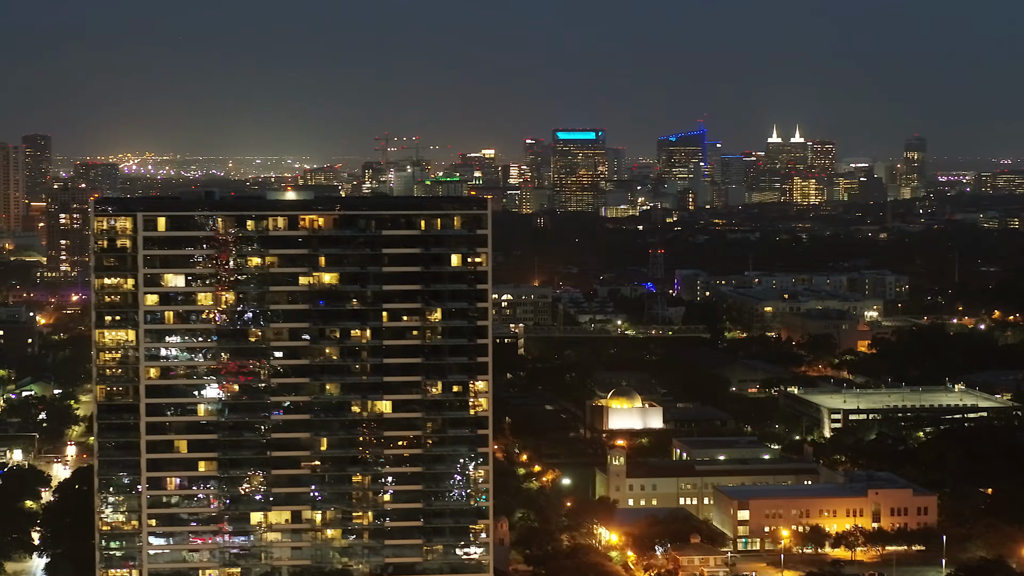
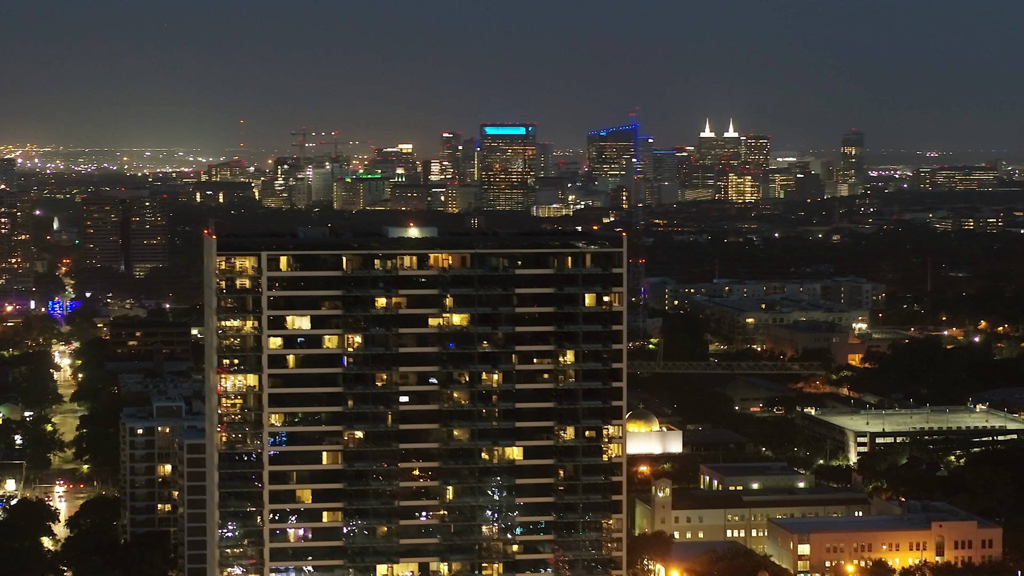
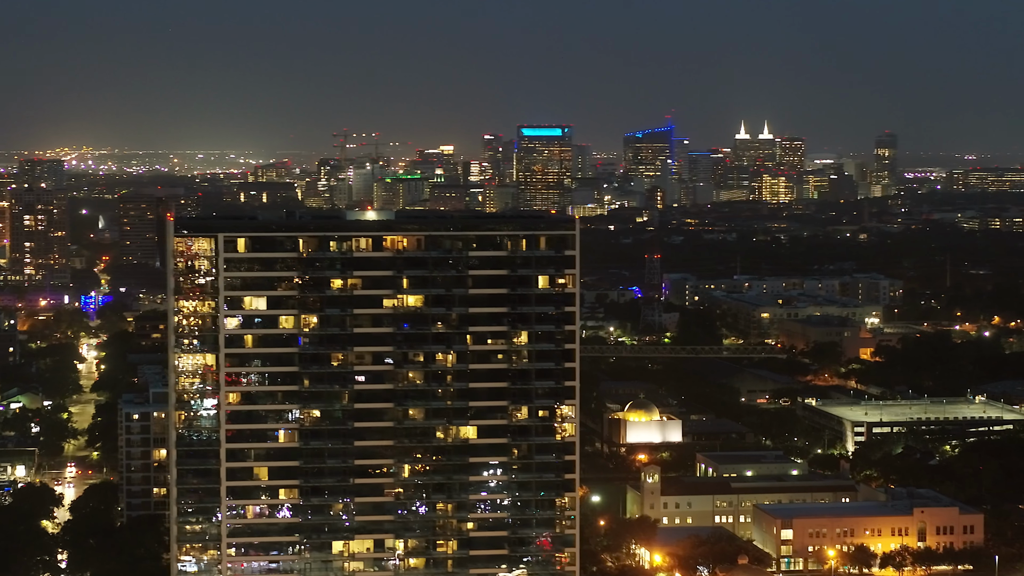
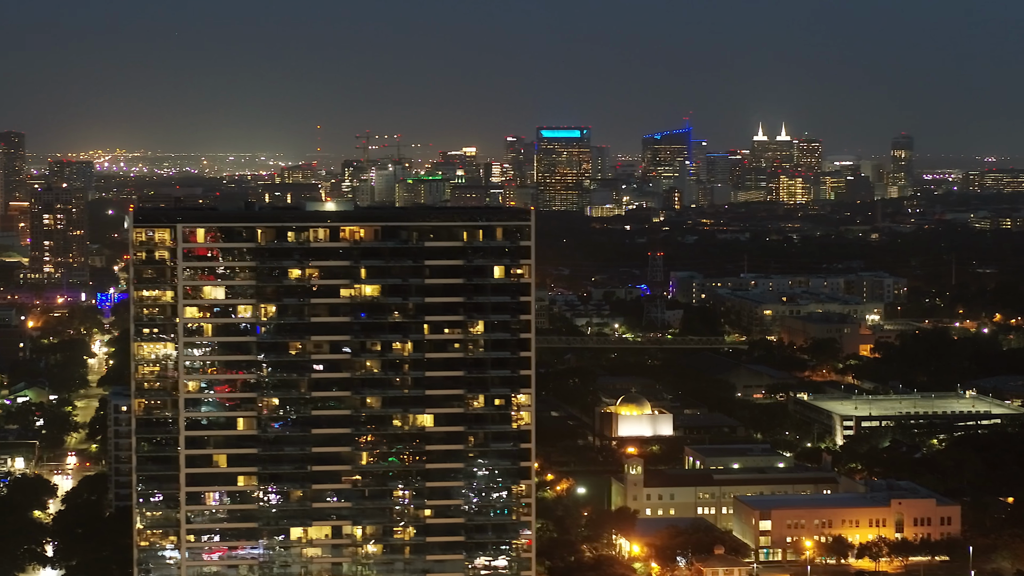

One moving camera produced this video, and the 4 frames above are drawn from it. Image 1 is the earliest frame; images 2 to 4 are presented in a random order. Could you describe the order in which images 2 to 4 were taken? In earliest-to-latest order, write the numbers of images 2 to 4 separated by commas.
4, 3, 2
